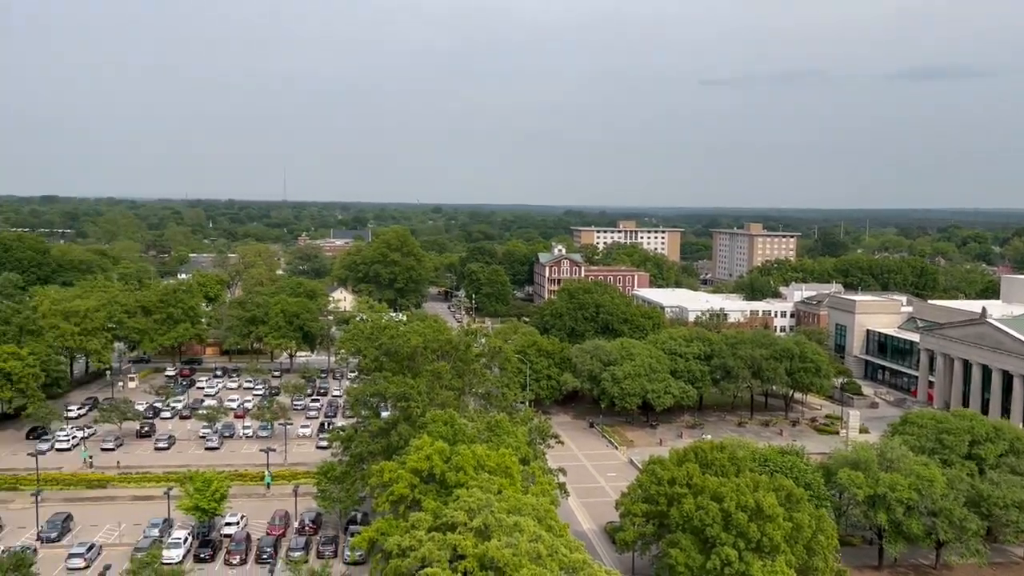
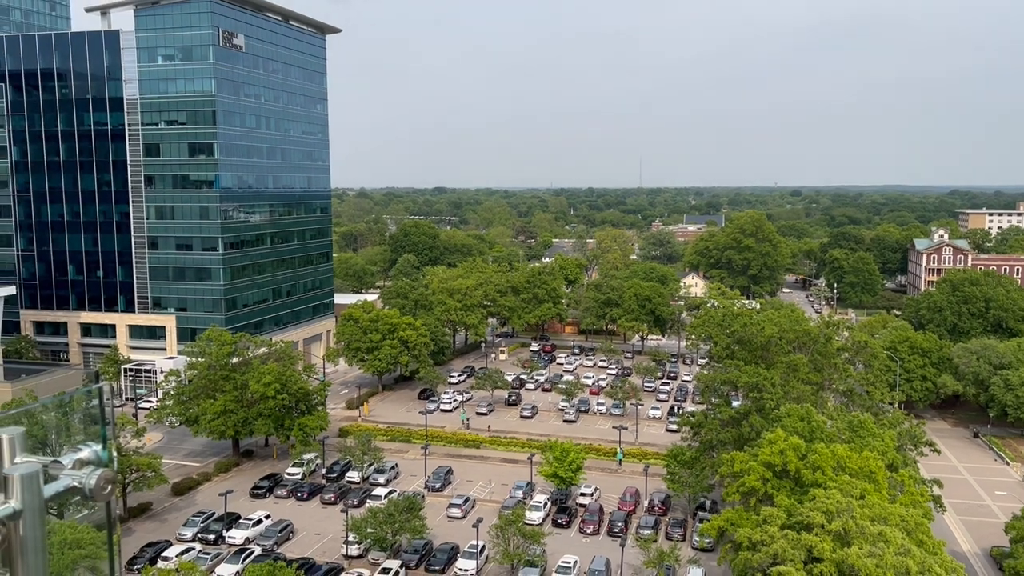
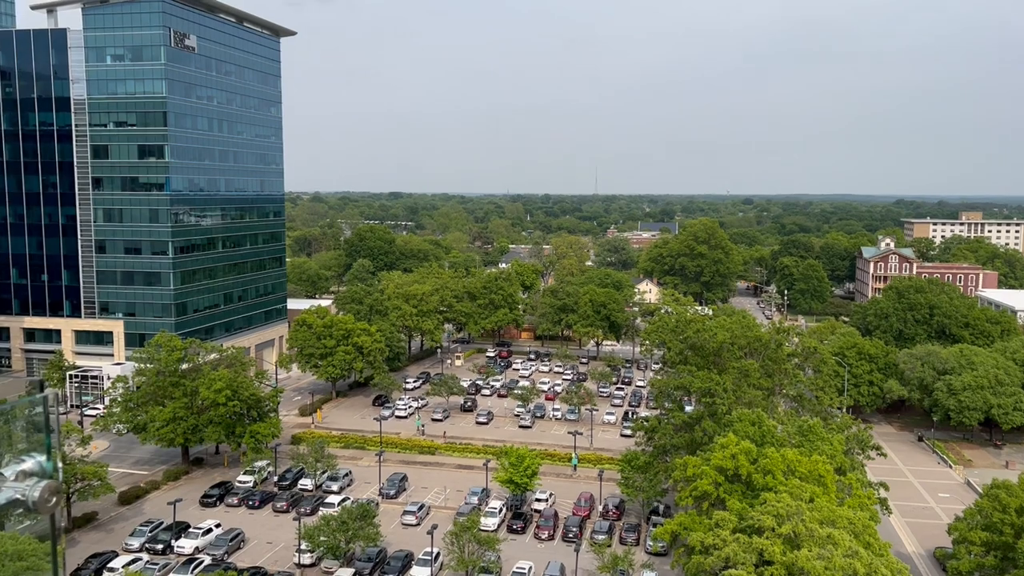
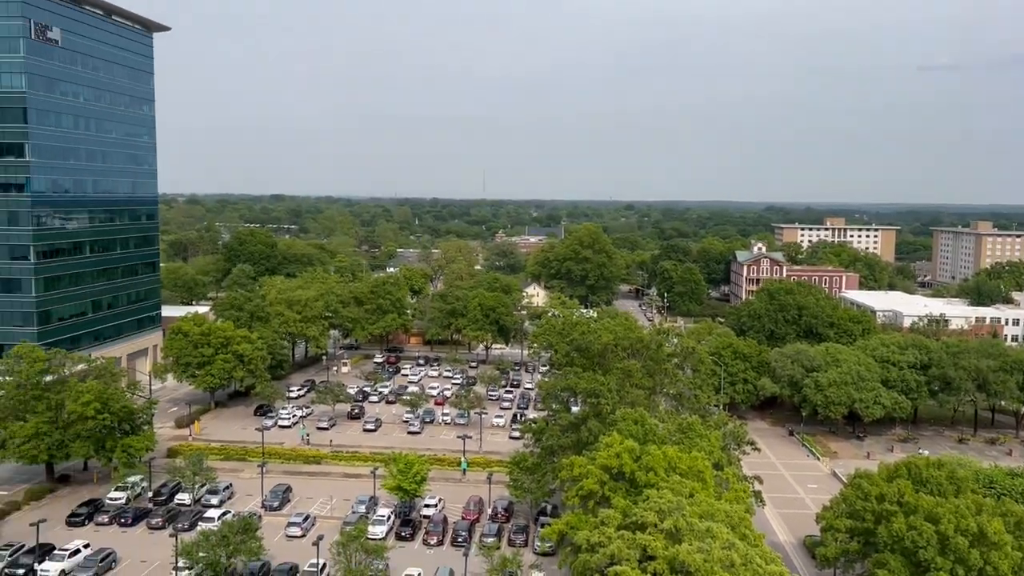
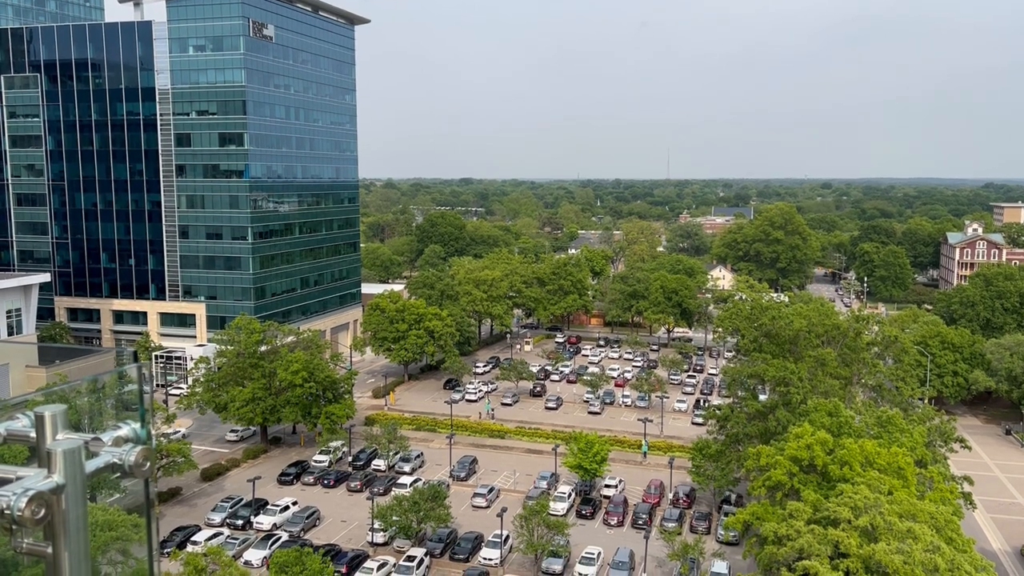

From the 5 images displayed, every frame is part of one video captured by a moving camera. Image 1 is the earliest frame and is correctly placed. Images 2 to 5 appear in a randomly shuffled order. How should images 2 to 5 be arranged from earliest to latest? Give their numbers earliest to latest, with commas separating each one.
4, 3, 2, 5
